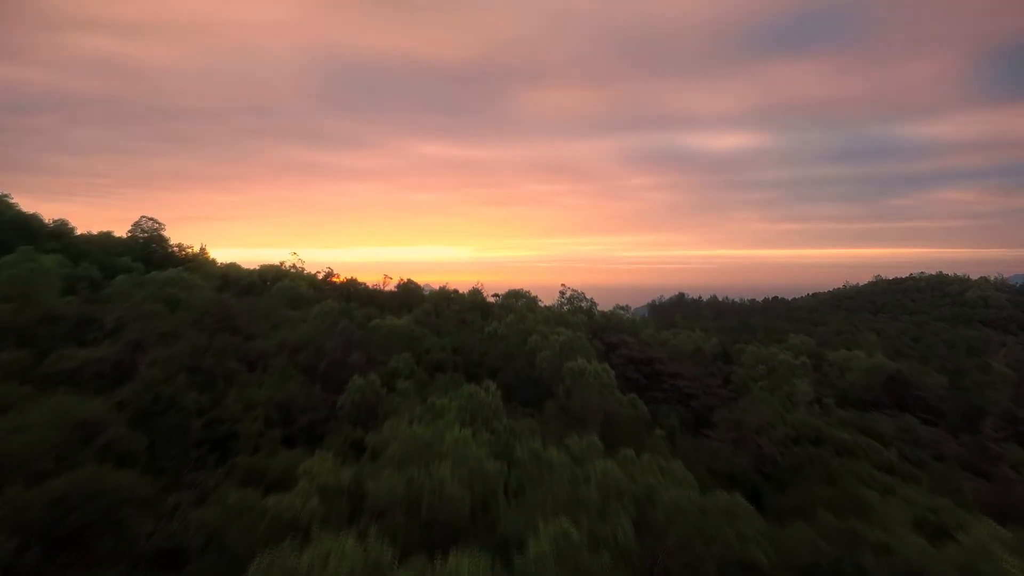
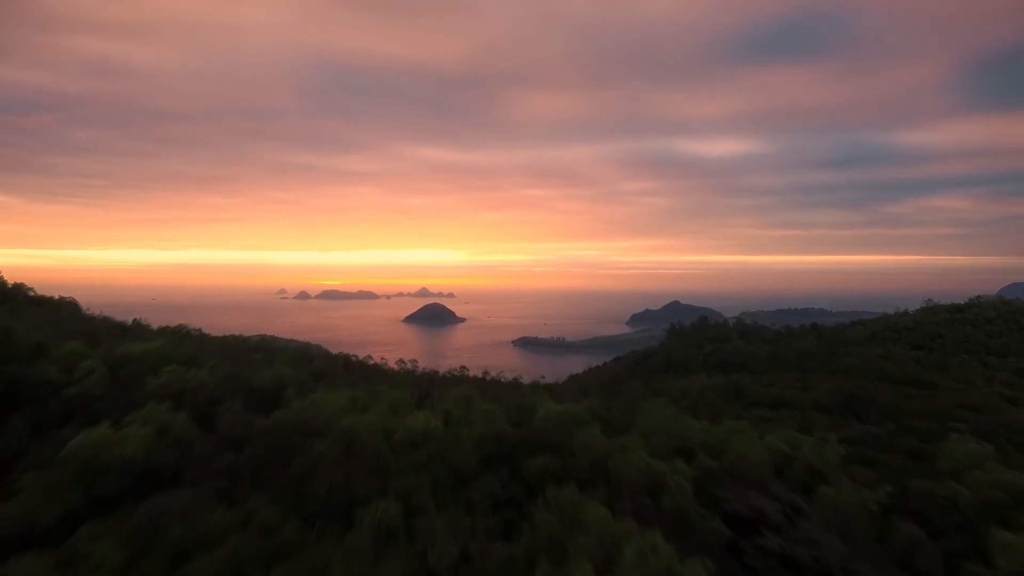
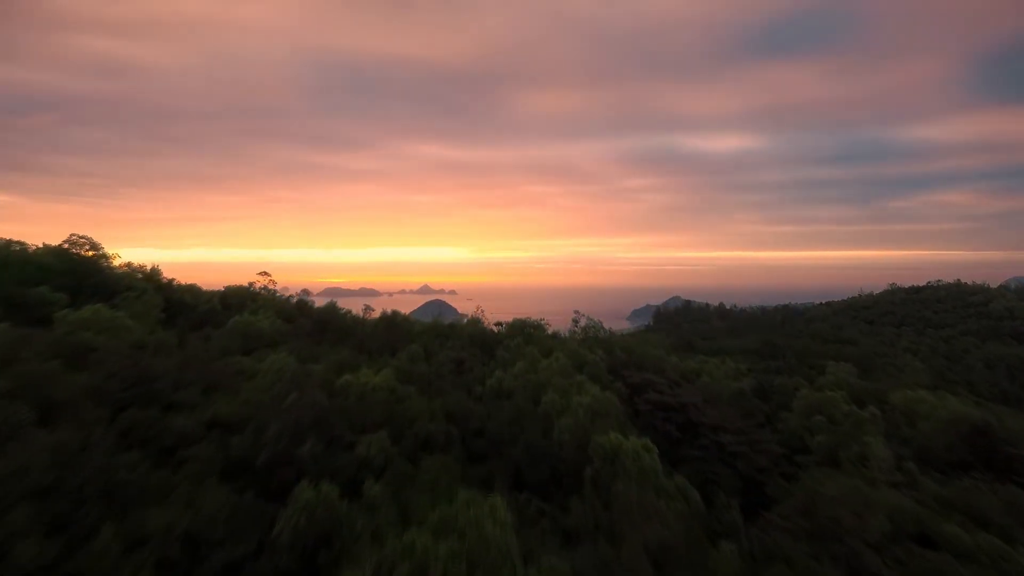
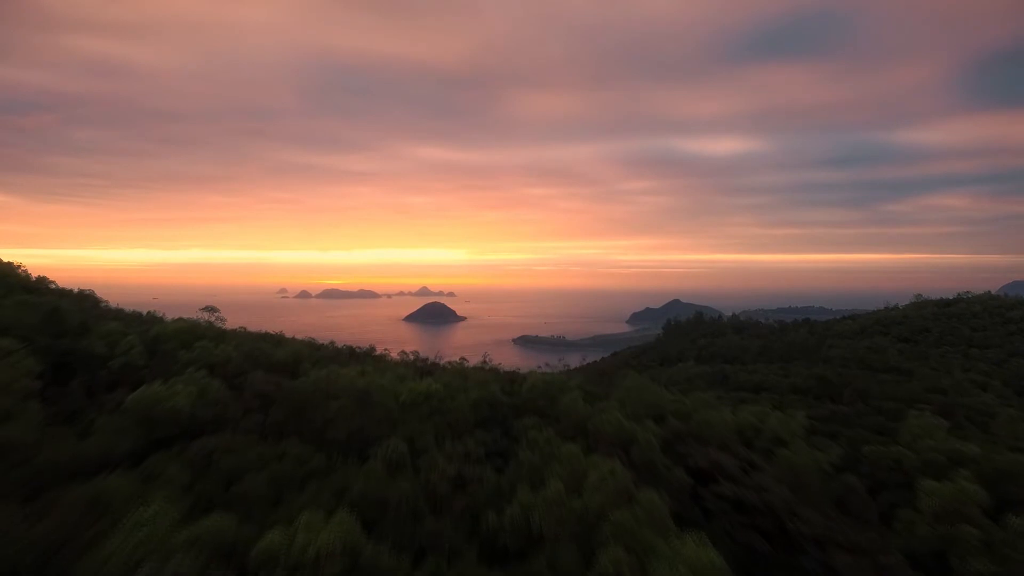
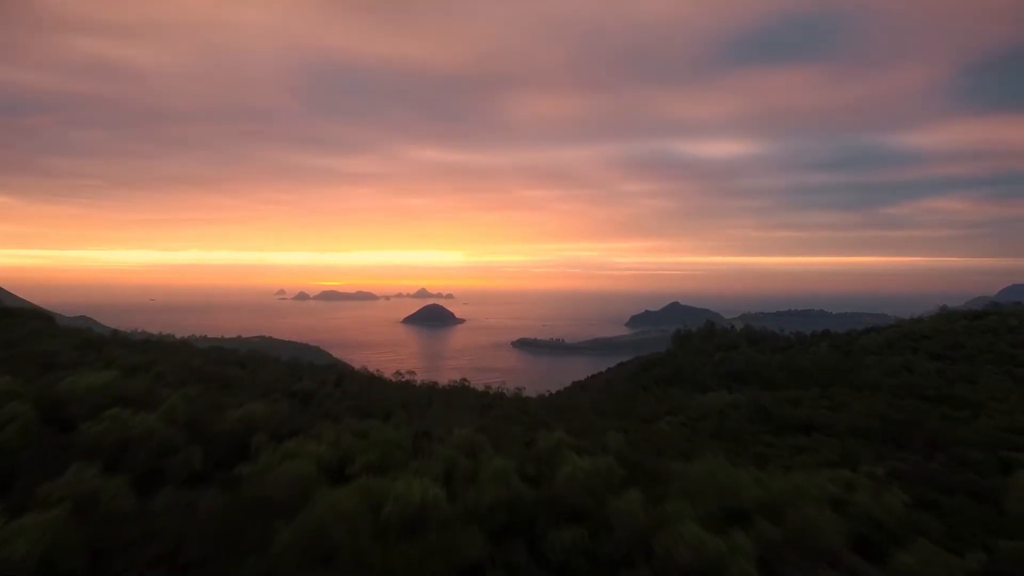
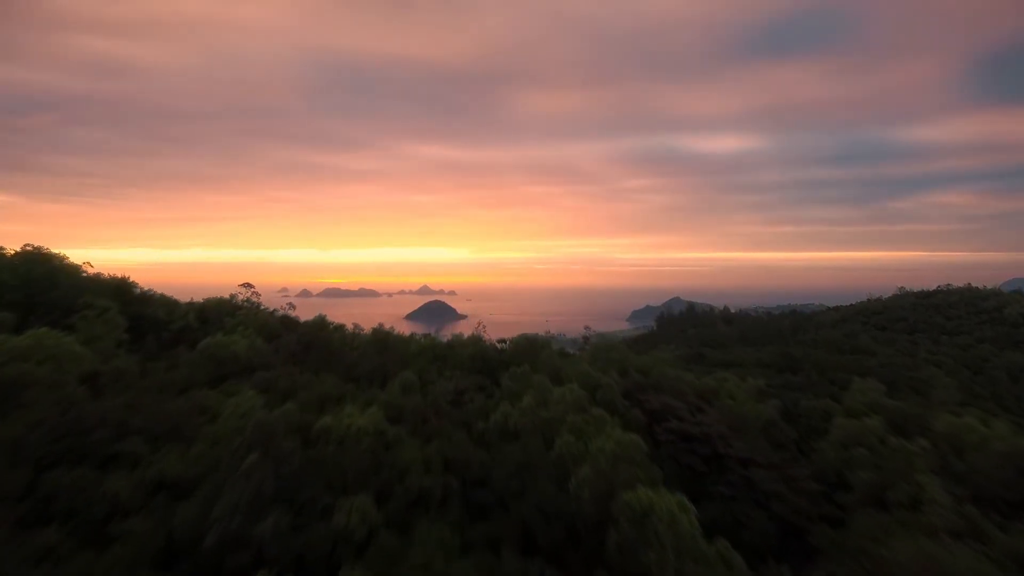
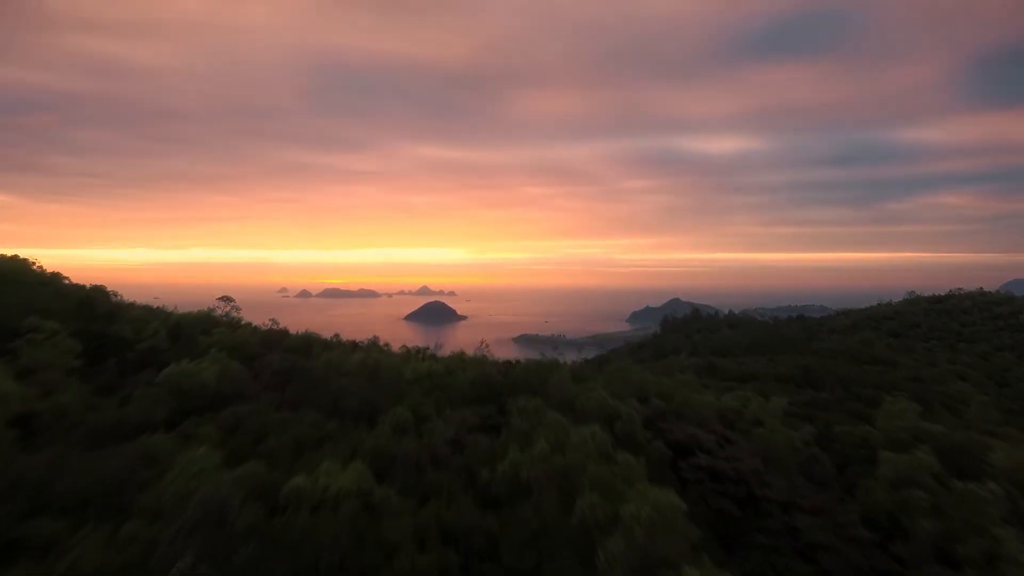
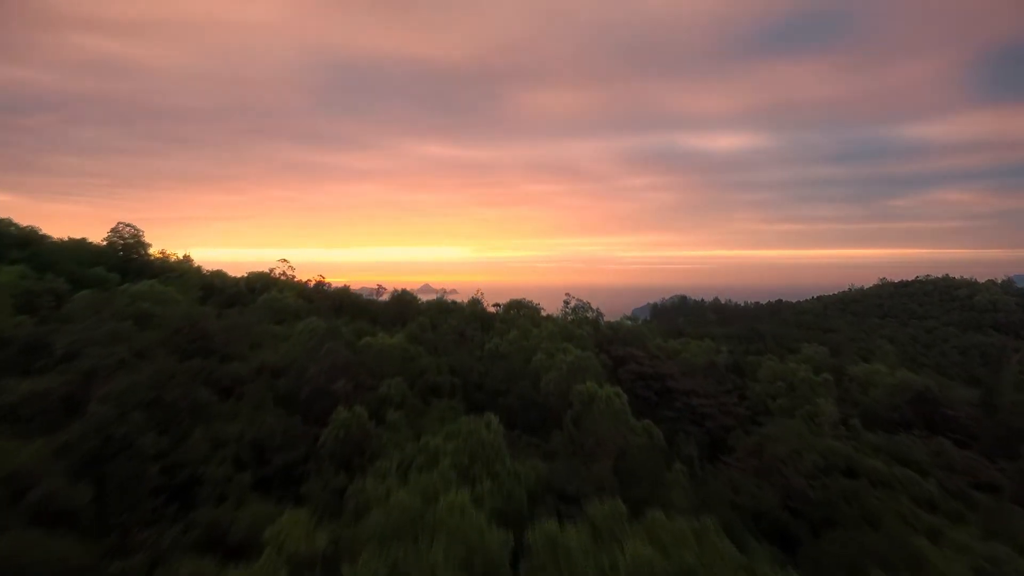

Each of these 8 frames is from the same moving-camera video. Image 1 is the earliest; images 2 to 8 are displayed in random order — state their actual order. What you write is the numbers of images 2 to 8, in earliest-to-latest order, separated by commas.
8, 3, 6, 7, 4, 2, 5
